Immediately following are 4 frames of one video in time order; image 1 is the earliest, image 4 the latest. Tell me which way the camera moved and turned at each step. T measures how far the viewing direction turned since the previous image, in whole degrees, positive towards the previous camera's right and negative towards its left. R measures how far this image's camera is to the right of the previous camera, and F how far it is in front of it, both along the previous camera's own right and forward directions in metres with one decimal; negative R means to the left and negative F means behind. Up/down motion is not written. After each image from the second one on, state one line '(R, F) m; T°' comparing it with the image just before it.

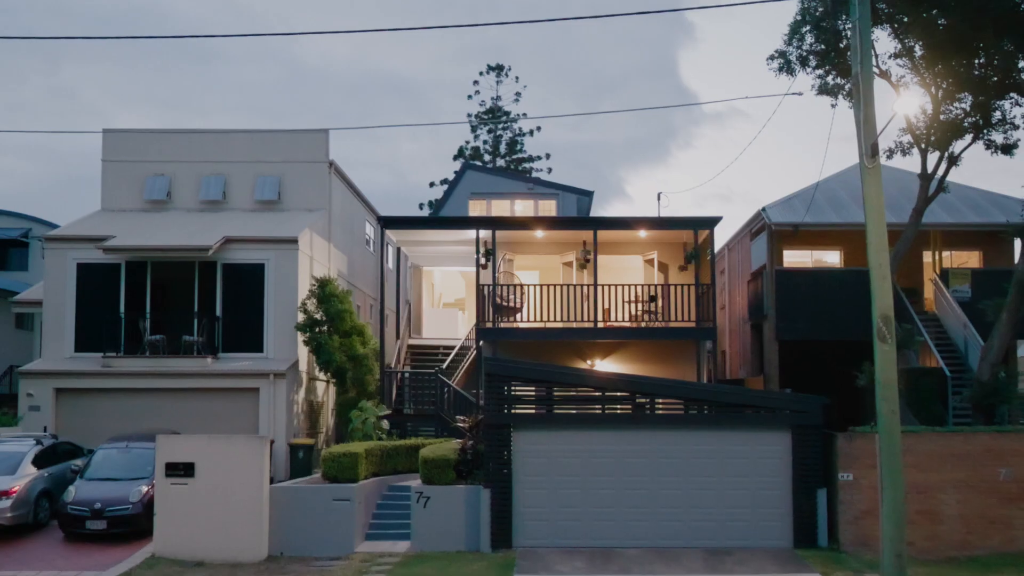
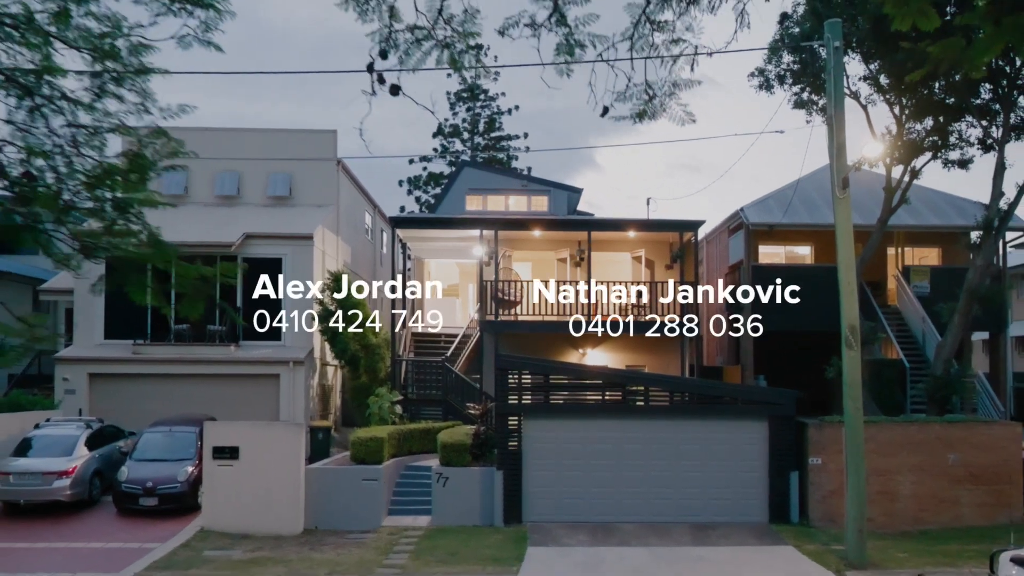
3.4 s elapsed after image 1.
(-0.7, -1.7) m; +2°
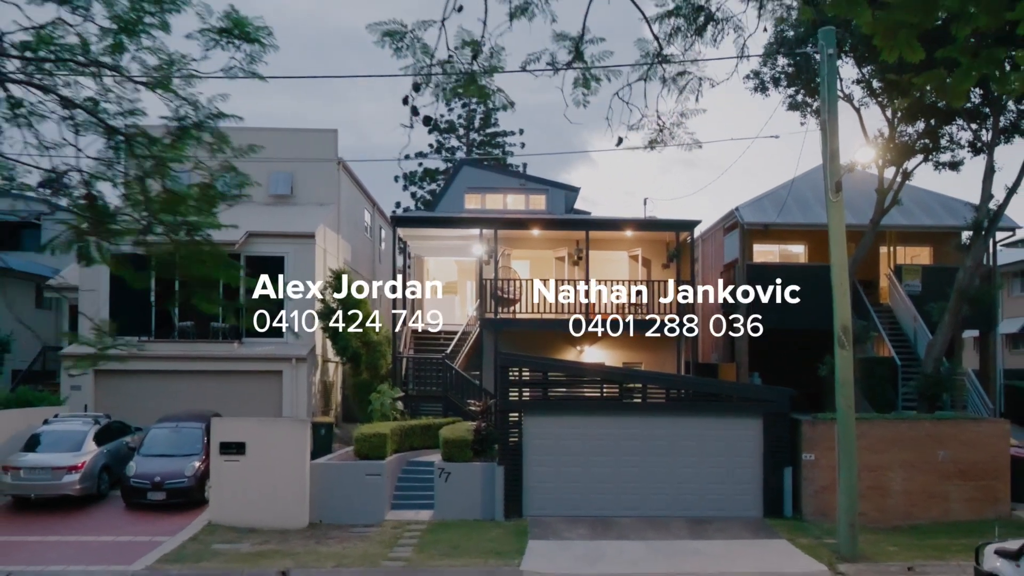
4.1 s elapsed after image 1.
(-0.1, -0.4) m; 0°
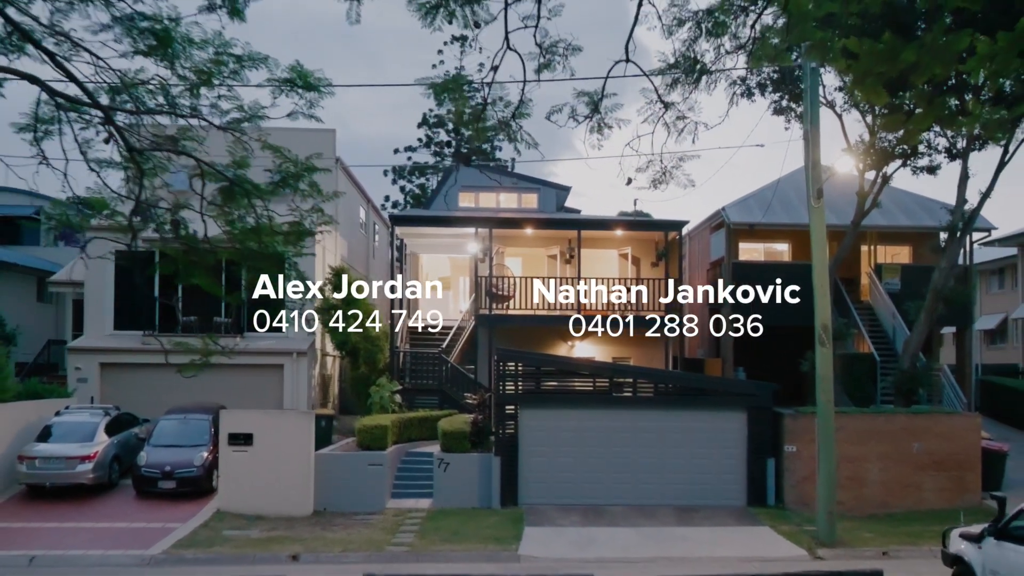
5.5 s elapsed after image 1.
(-0.2, -0.7) m; +1°
